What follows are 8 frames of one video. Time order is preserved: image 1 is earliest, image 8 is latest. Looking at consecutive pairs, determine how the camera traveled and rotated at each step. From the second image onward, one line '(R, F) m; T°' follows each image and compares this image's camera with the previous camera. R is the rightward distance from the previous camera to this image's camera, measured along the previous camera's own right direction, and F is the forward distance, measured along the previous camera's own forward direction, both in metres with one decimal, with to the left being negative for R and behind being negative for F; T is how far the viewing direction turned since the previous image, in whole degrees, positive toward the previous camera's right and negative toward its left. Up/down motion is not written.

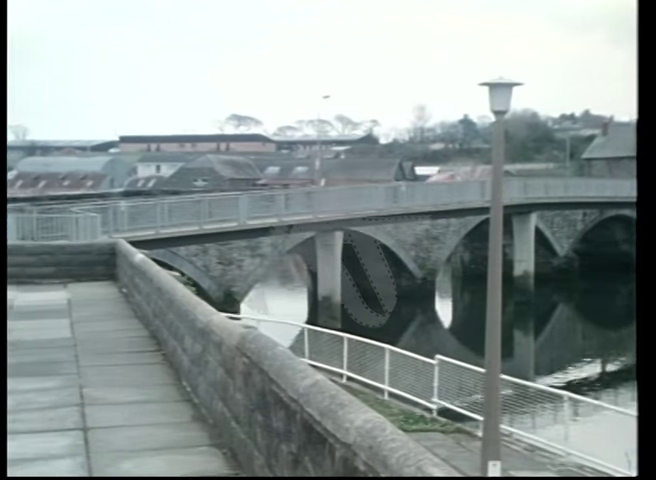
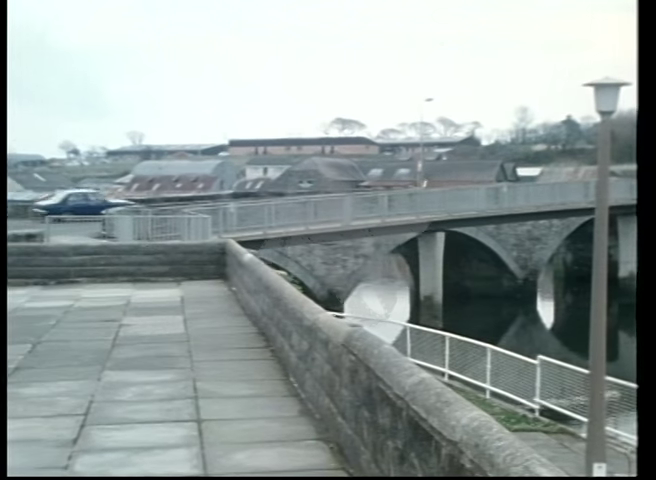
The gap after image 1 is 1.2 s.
(-0.3, -0.2) m; -5°
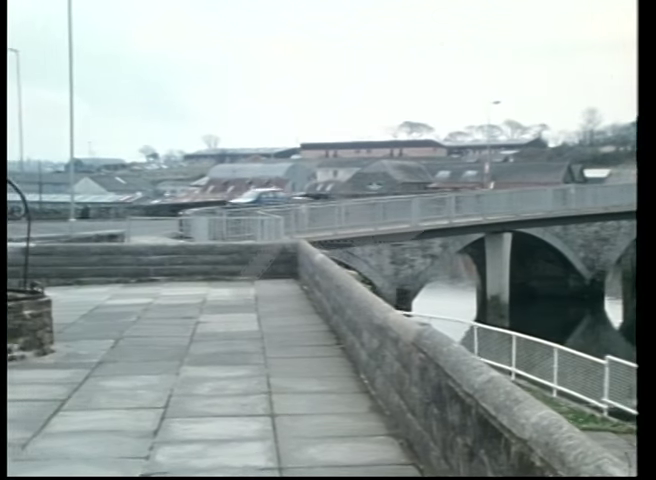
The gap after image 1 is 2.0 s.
(-0.2, -0.2) m; -3°
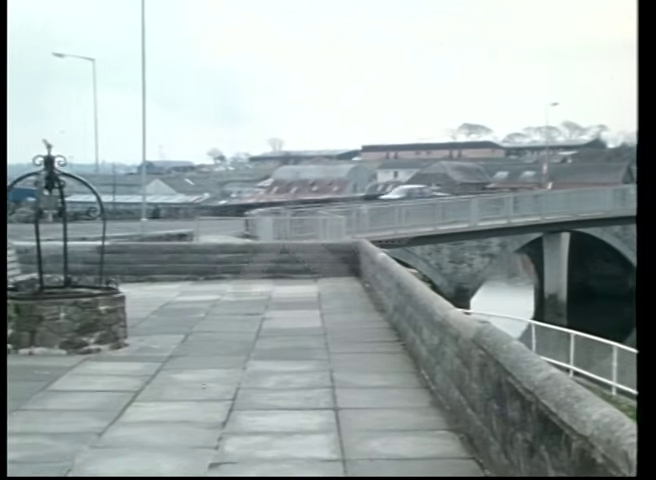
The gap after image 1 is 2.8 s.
(-0.2, -0.2) m; -3°
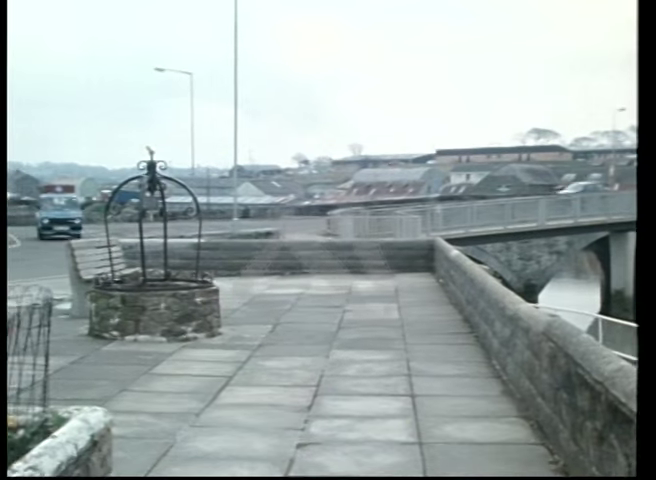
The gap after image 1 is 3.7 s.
(-0.3, -0.6) m; -4°
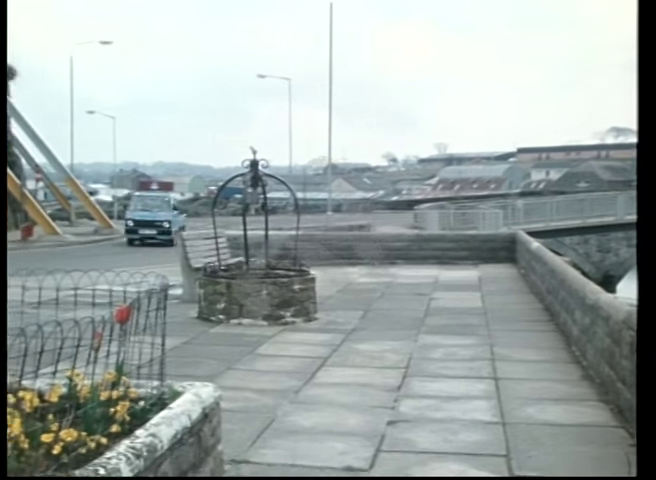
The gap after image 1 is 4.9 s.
(-0.3, -0.6) m; -4°
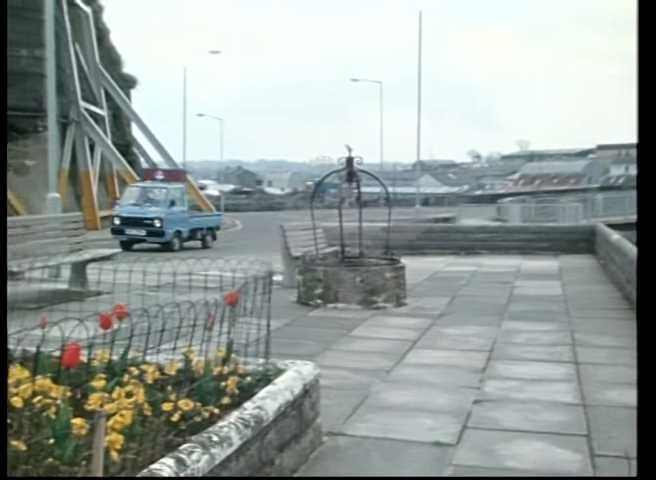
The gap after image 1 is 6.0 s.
(-0.3, -0.7) m; -5°
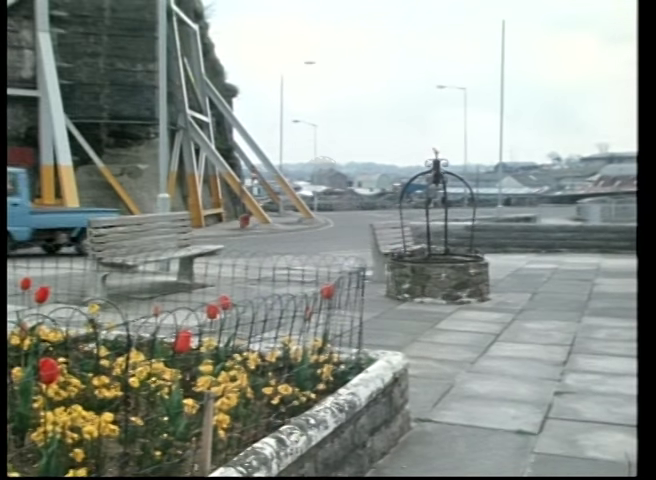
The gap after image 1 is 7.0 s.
(-0.3, -0.6) m; -4°
